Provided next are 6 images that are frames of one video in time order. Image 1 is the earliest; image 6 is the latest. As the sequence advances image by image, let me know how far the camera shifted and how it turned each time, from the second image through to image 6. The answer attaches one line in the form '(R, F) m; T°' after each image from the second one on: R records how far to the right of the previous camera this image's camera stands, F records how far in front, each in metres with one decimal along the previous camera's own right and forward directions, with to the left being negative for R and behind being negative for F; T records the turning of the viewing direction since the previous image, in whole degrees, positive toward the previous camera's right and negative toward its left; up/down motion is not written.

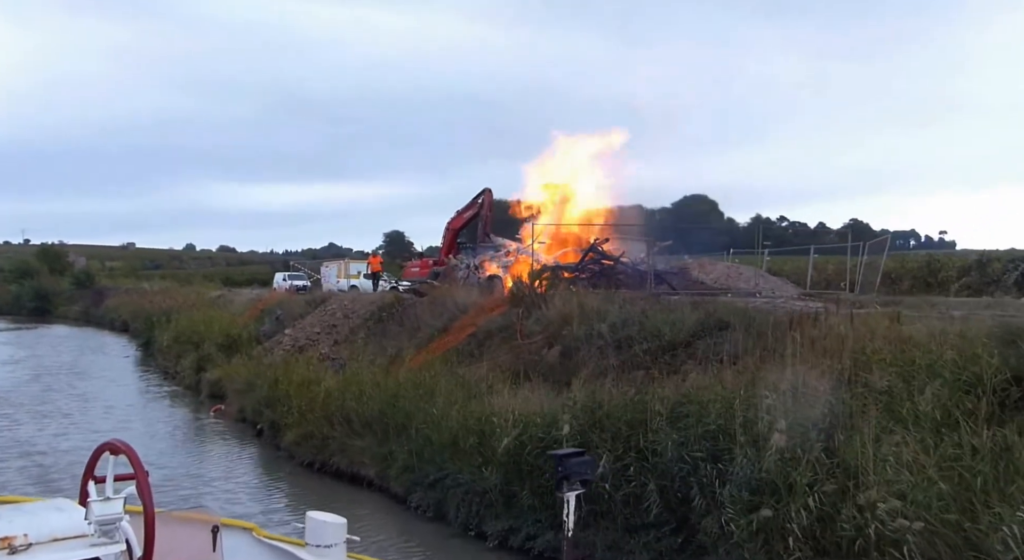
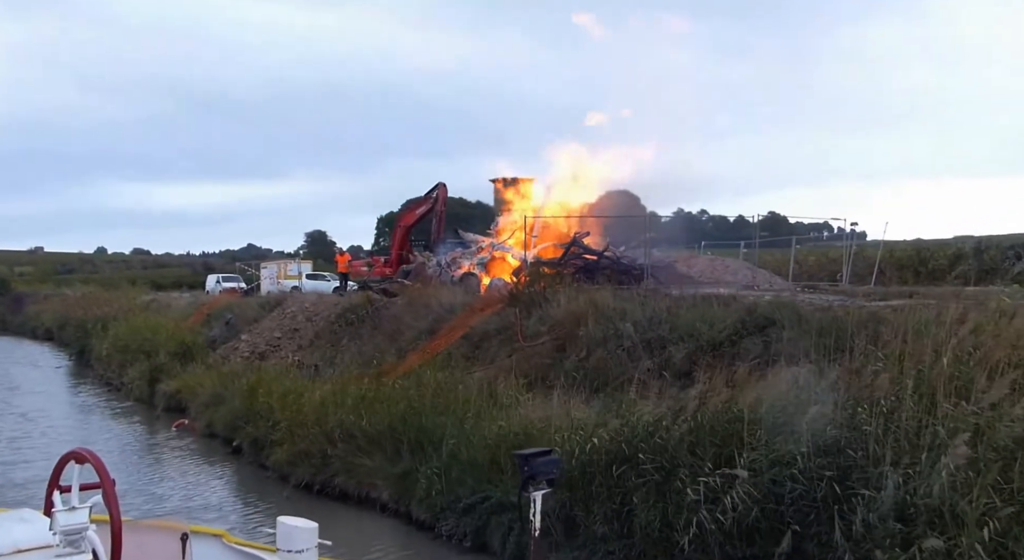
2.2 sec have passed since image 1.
(-1.2, +1.3) m; +4°
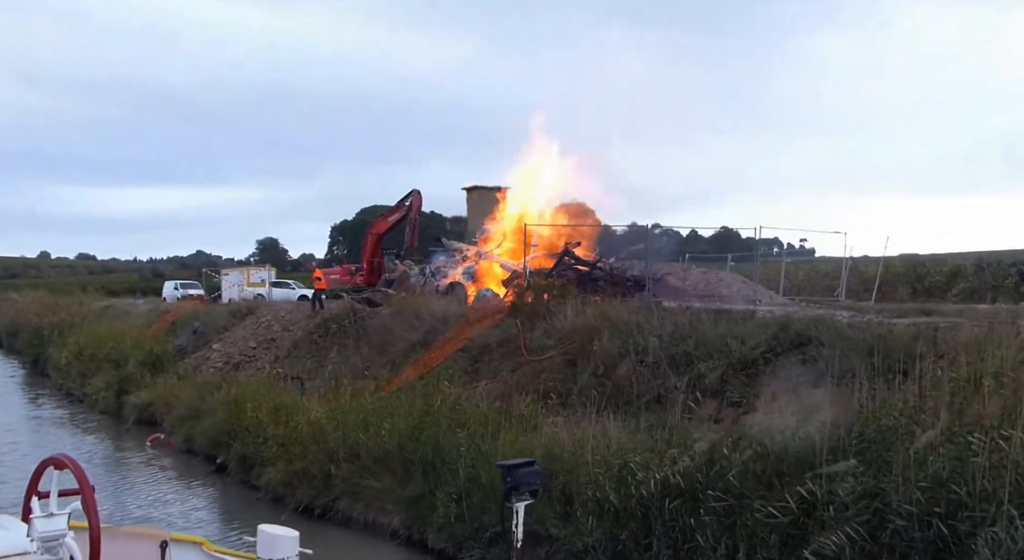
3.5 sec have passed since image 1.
(-0.8, +0.8) m; +3°
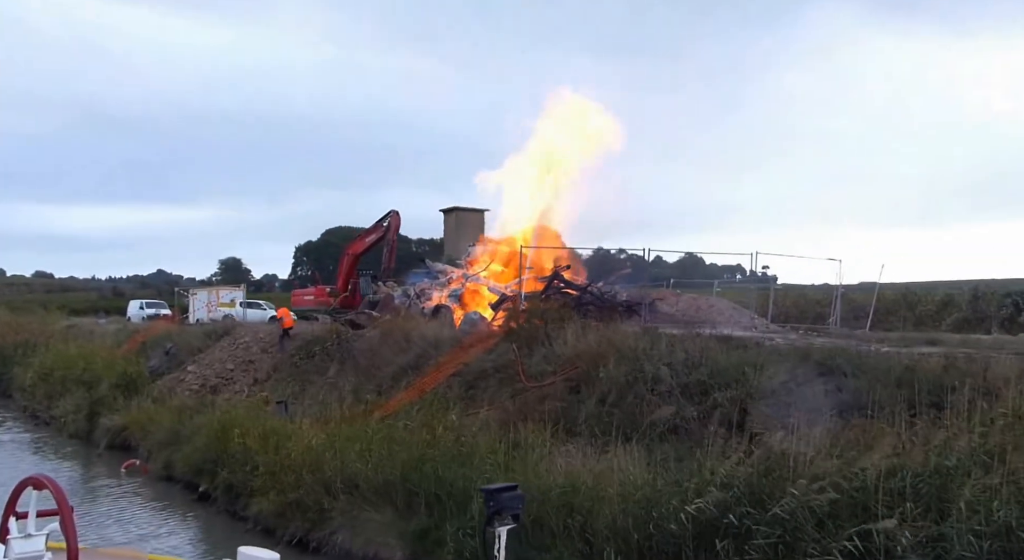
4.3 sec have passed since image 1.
(-0.5, +0.5) m; +2°
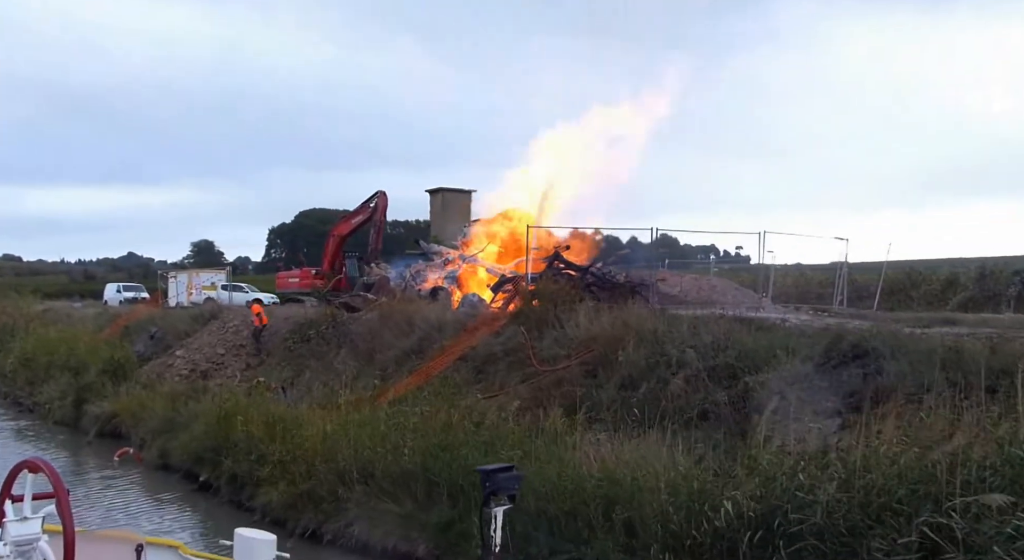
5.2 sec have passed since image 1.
(-0.5, +0.5) m; +1°
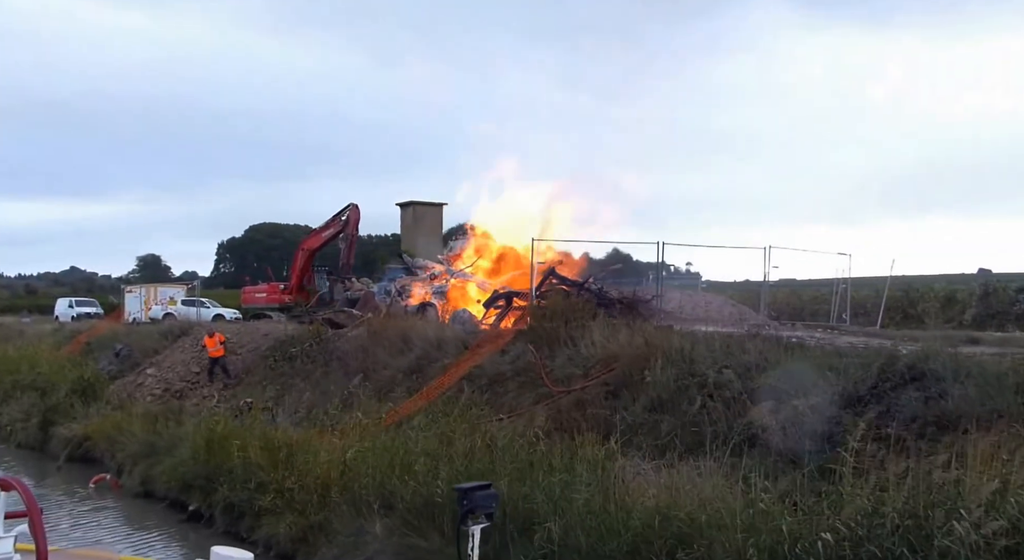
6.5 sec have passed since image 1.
(-0.8, +0.8) m; +3°
